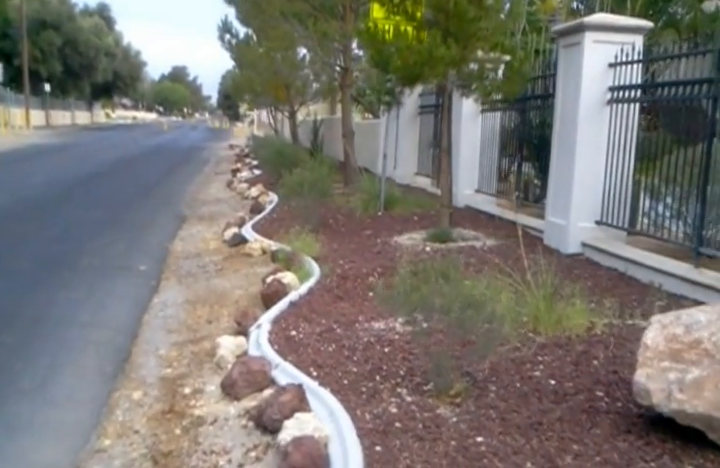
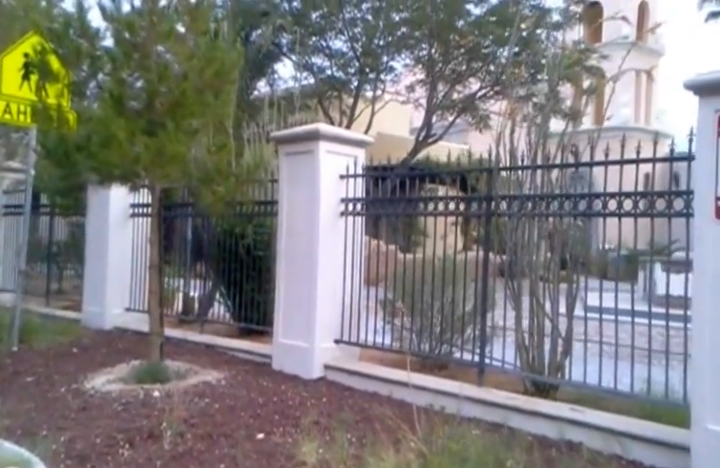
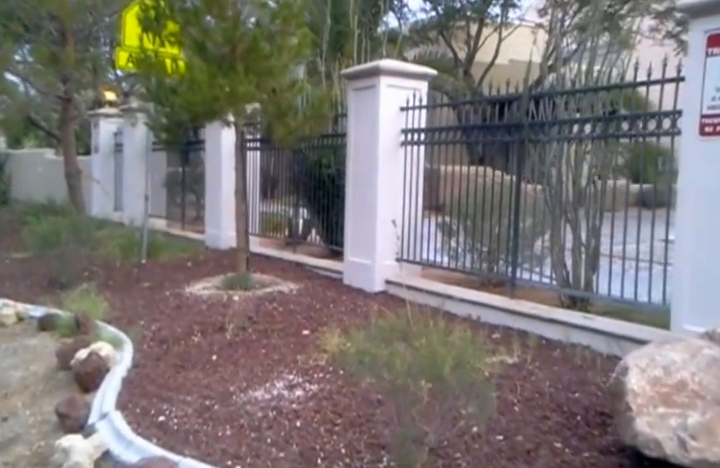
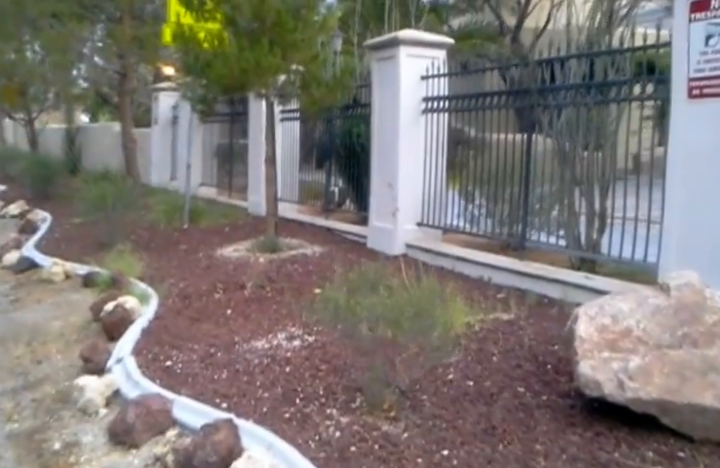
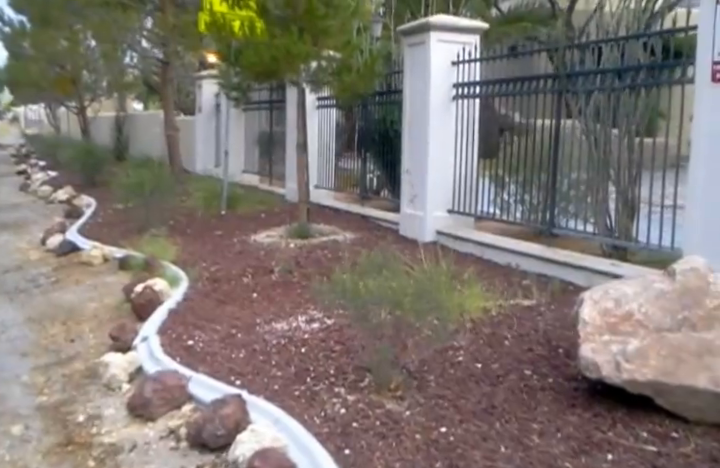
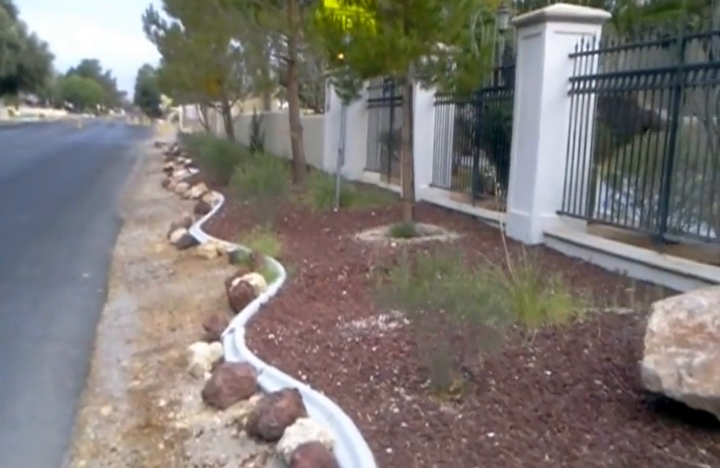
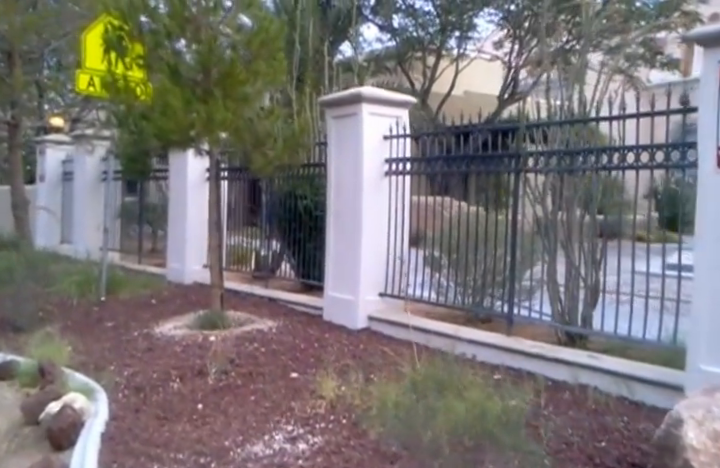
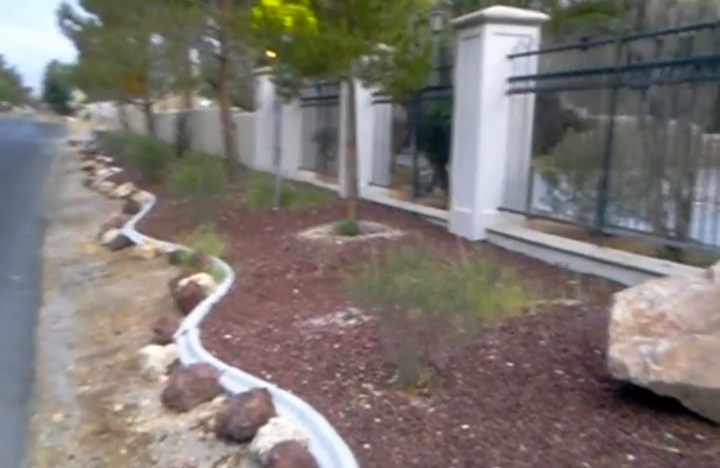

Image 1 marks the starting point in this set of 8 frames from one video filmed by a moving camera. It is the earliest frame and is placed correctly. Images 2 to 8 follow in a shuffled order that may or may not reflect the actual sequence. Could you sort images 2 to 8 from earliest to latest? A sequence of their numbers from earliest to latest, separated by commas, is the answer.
6, 8, 5, 4, 3, 7, 2
